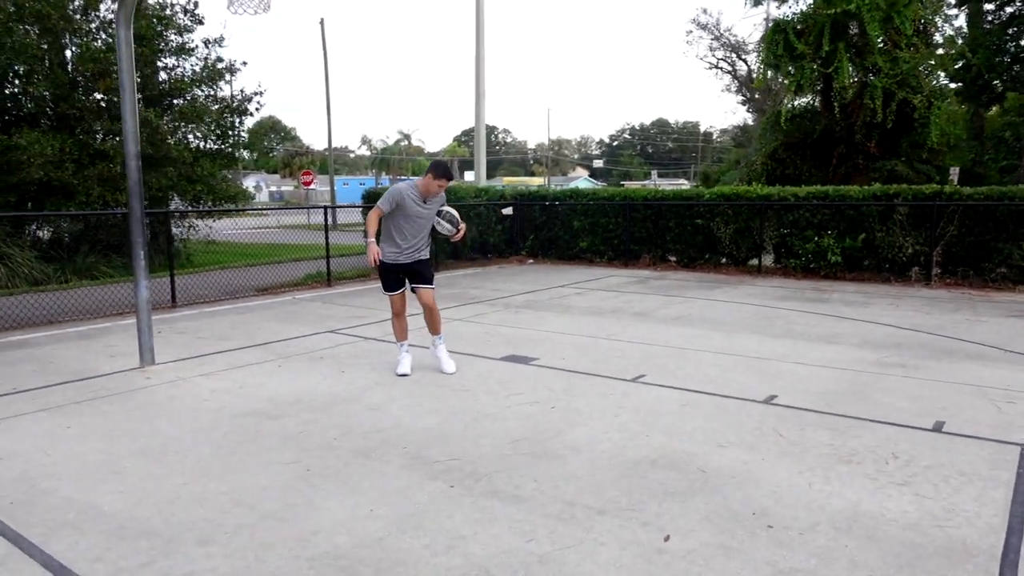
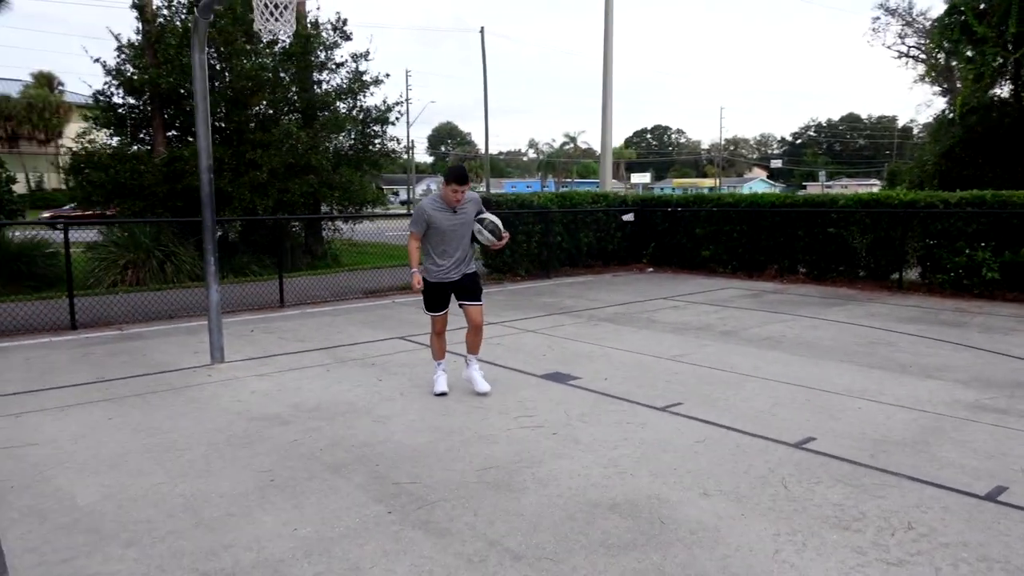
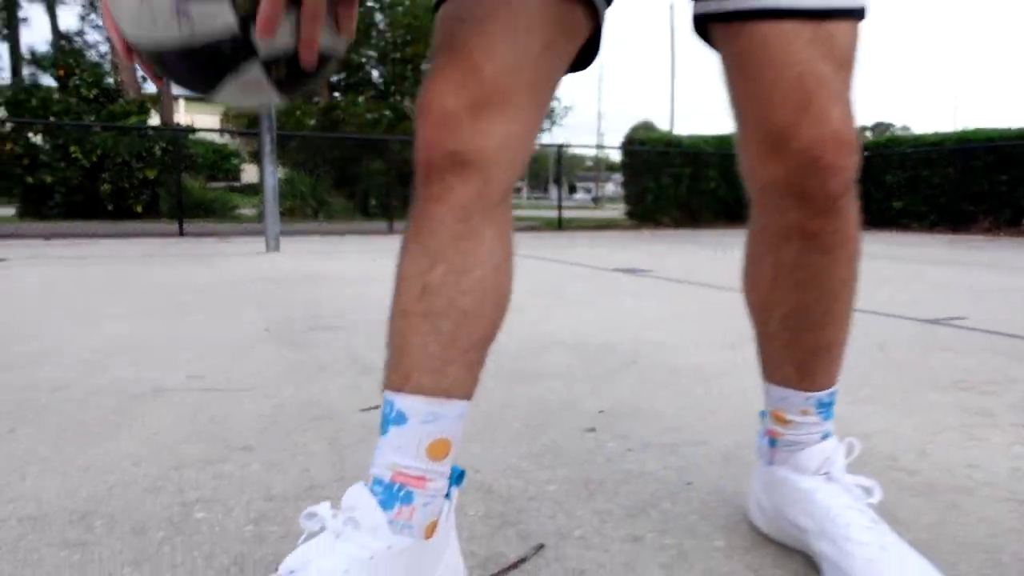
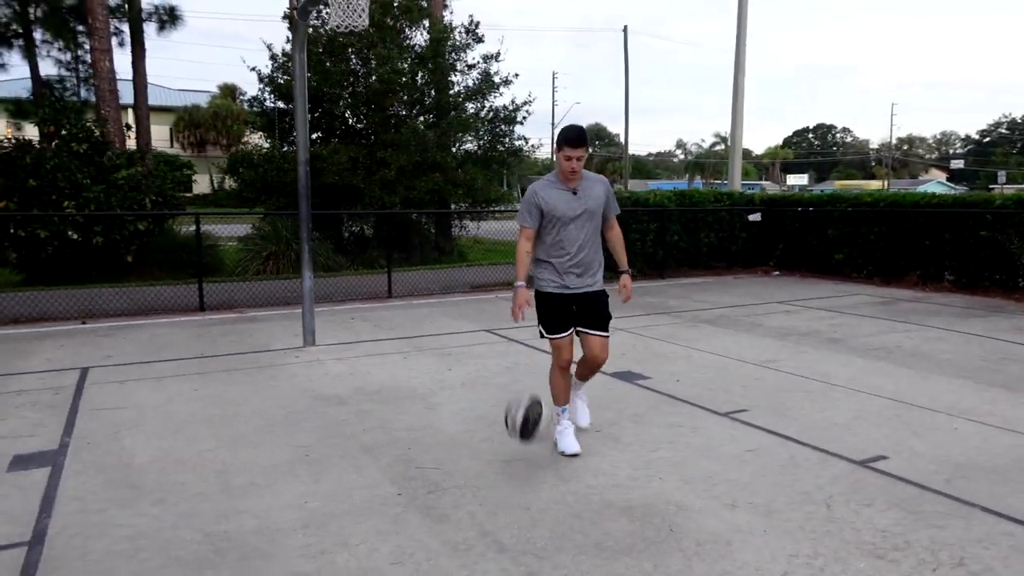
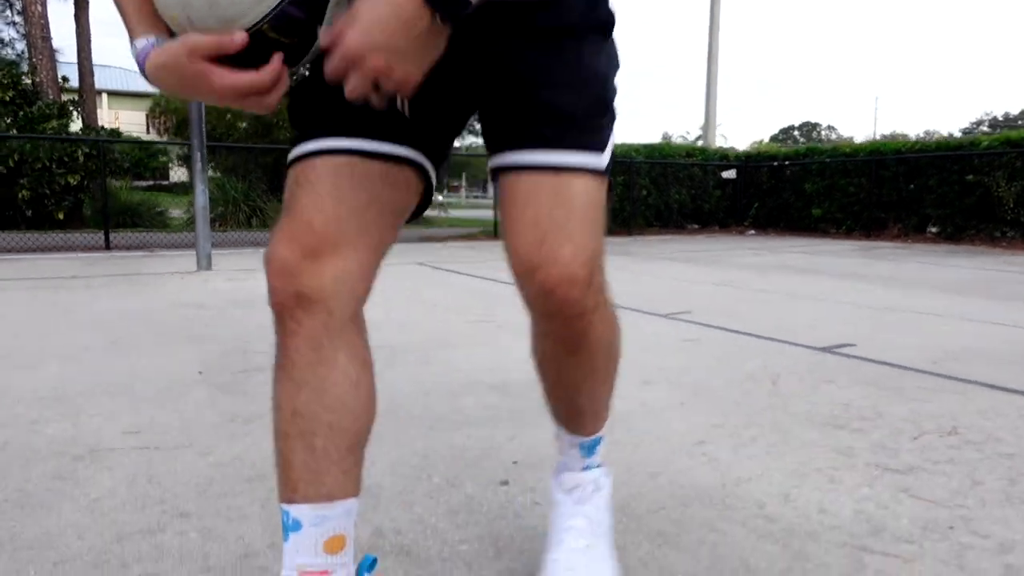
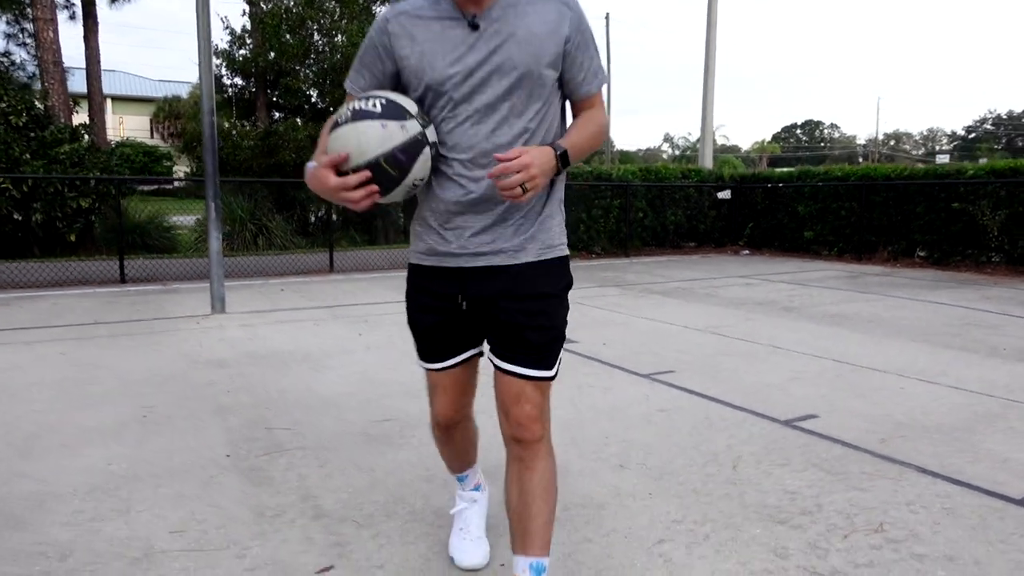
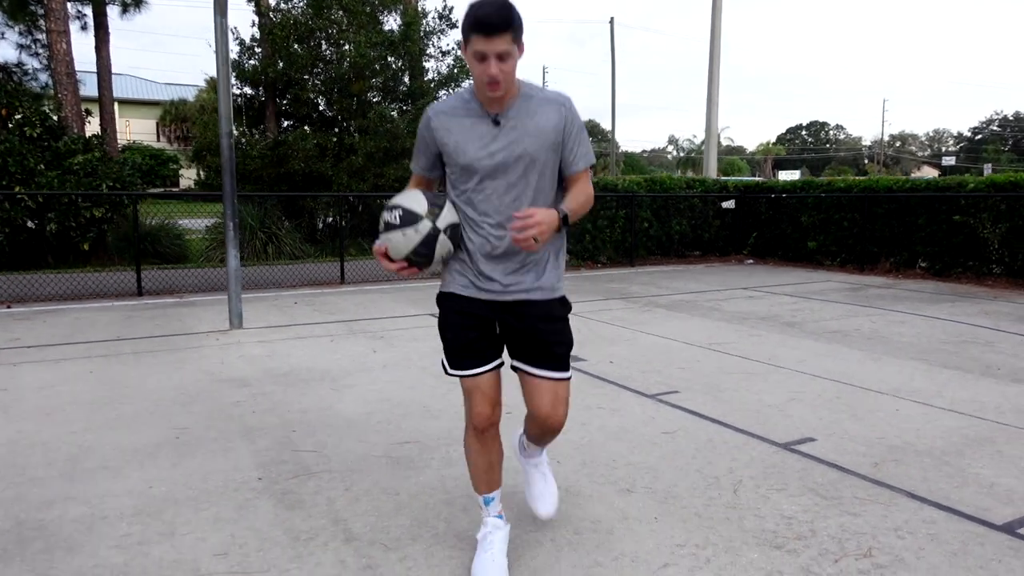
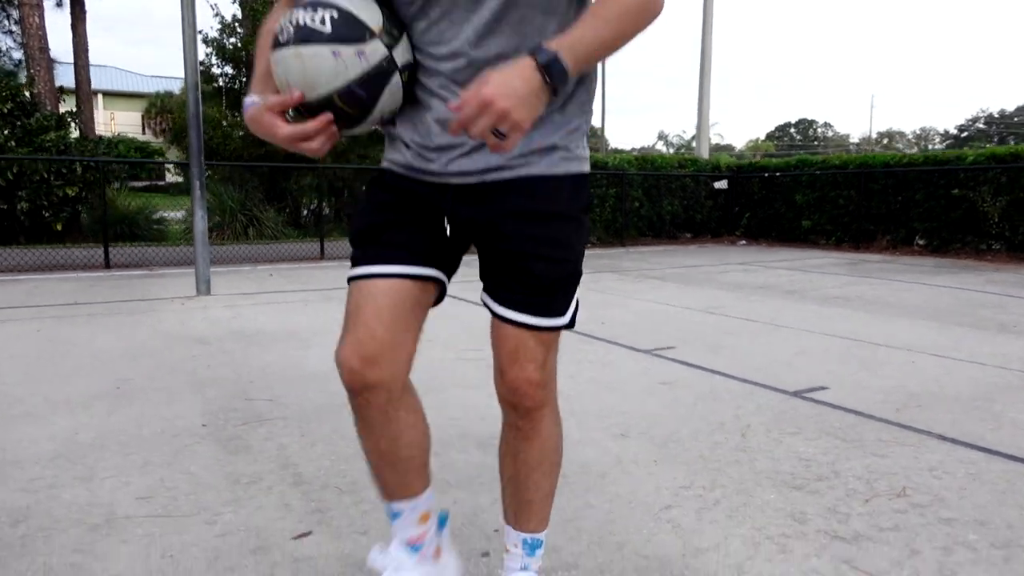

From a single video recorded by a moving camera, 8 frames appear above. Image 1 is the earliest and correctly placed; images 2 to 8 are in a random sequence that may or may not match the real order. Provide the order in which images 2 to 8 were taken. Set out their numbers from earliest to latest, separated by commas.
2, 4, 7, 6, 8, 5, 3
